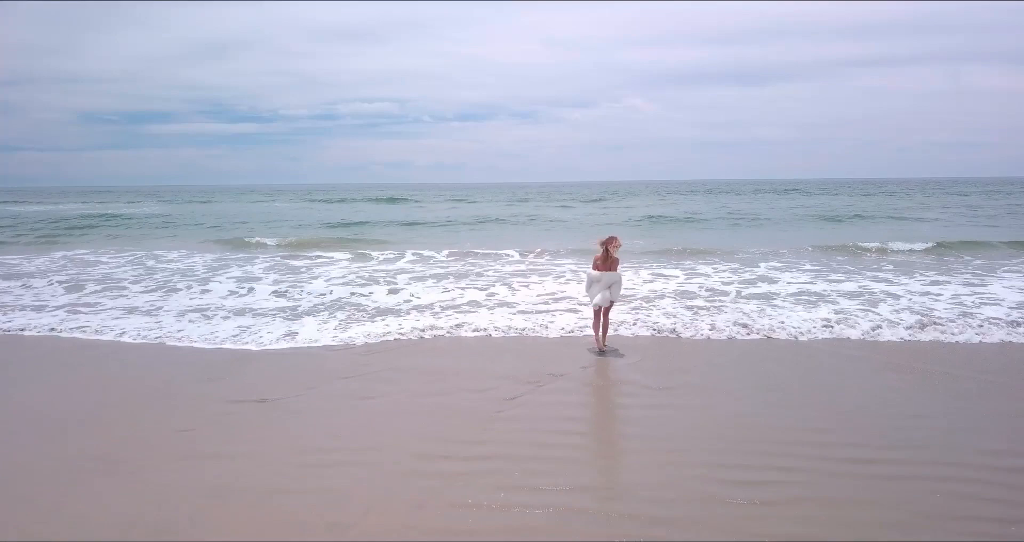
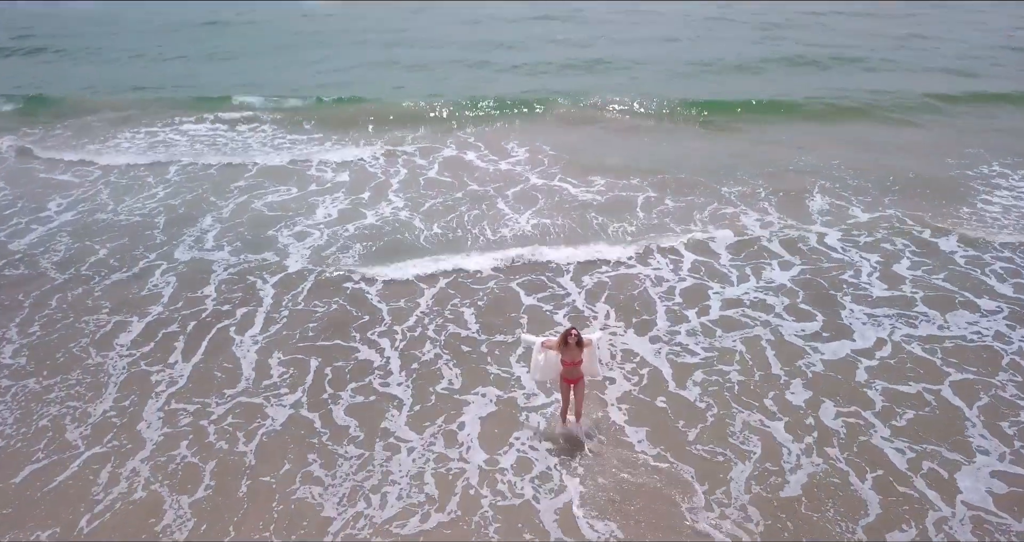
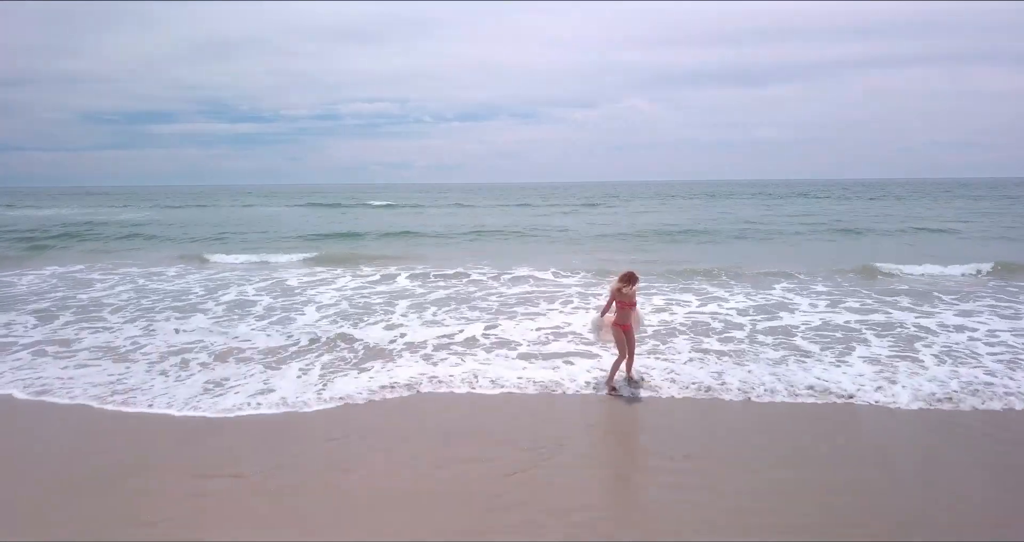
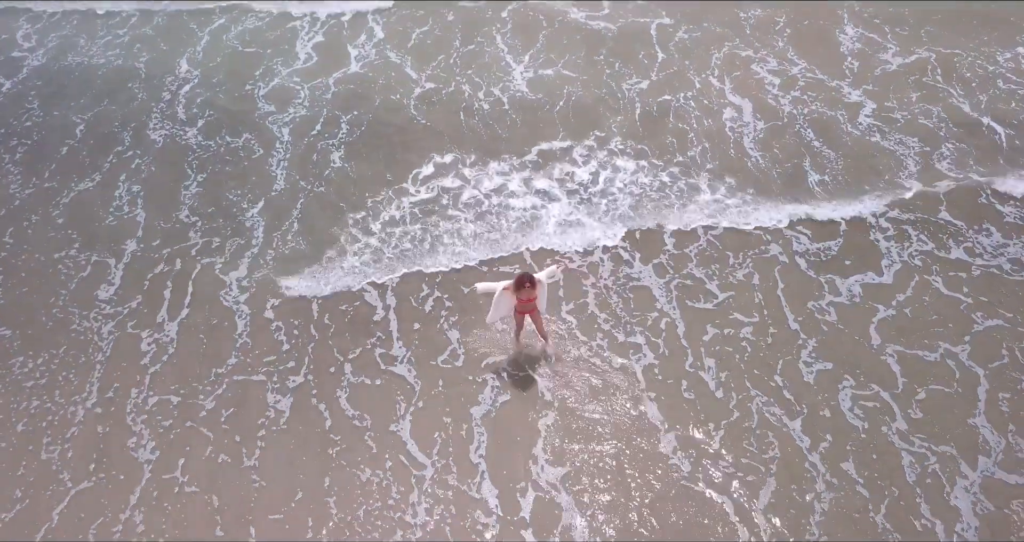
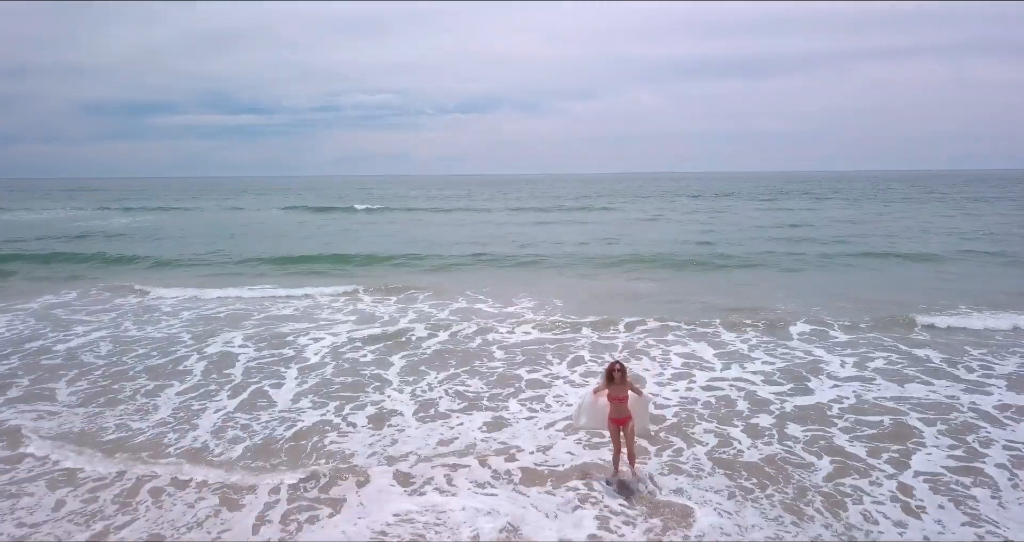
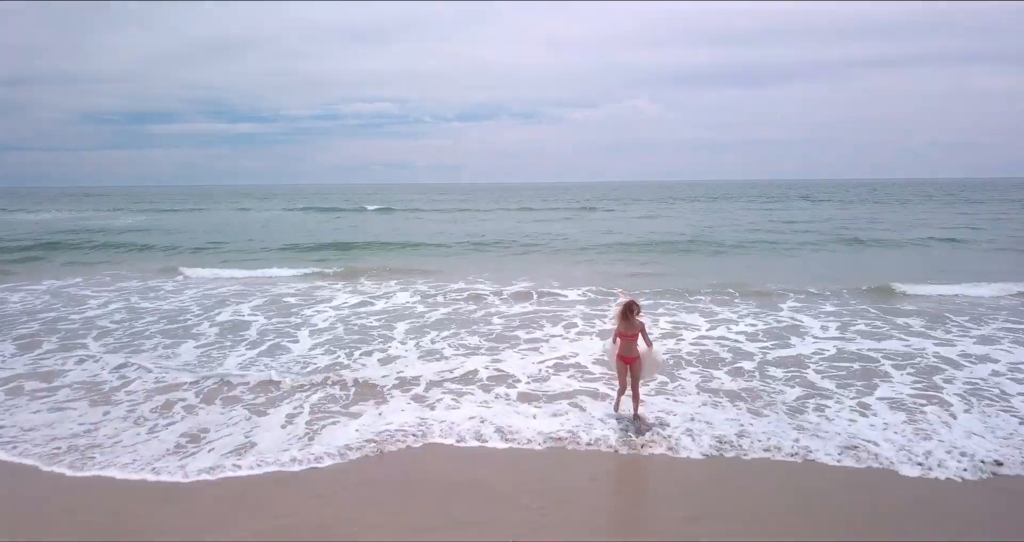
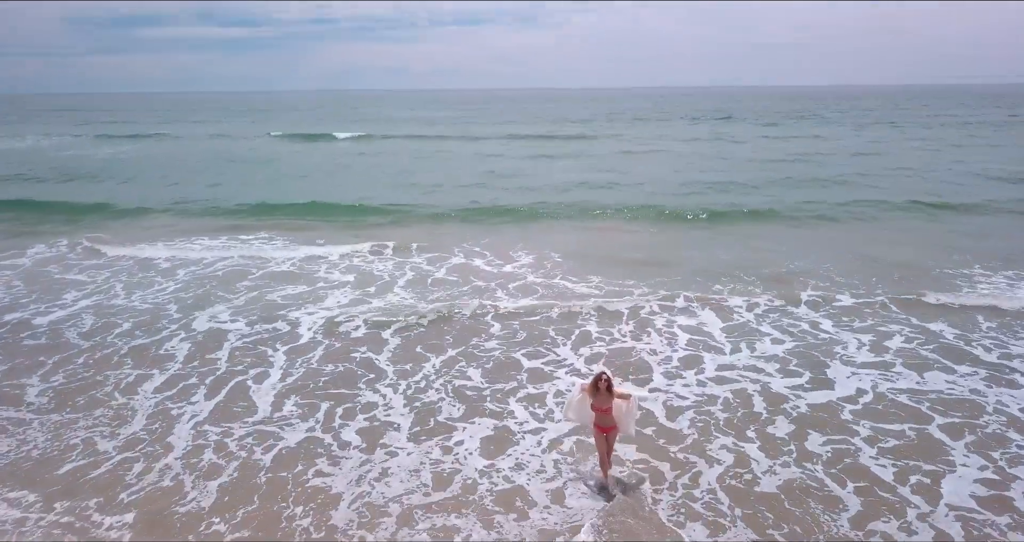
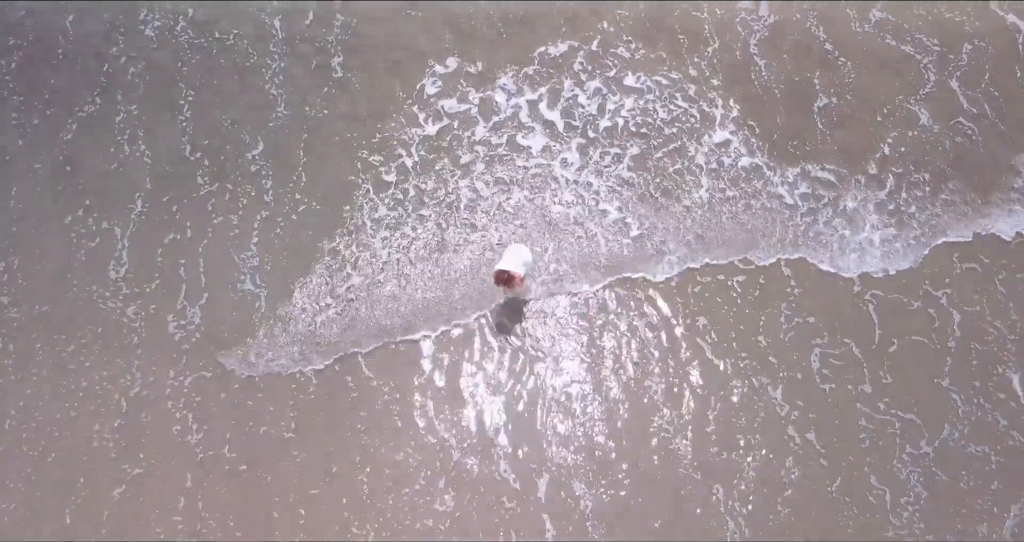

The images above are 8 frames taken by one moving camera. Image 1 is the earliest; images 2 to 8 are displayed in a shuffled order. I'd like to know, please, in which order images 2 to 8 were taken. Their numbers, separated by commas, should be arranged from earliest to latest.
3, 6, 5, 7, 2, 4, 8
